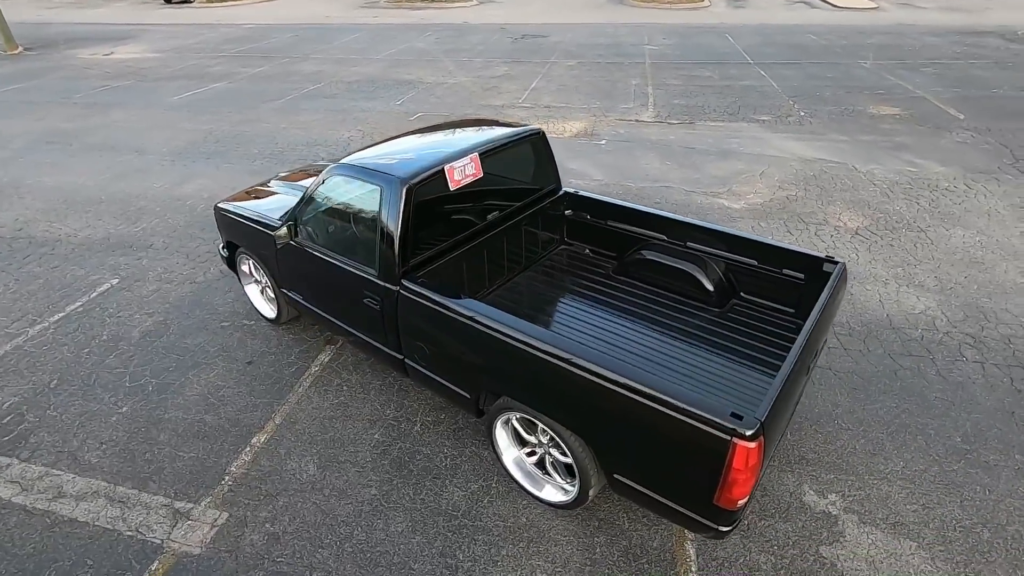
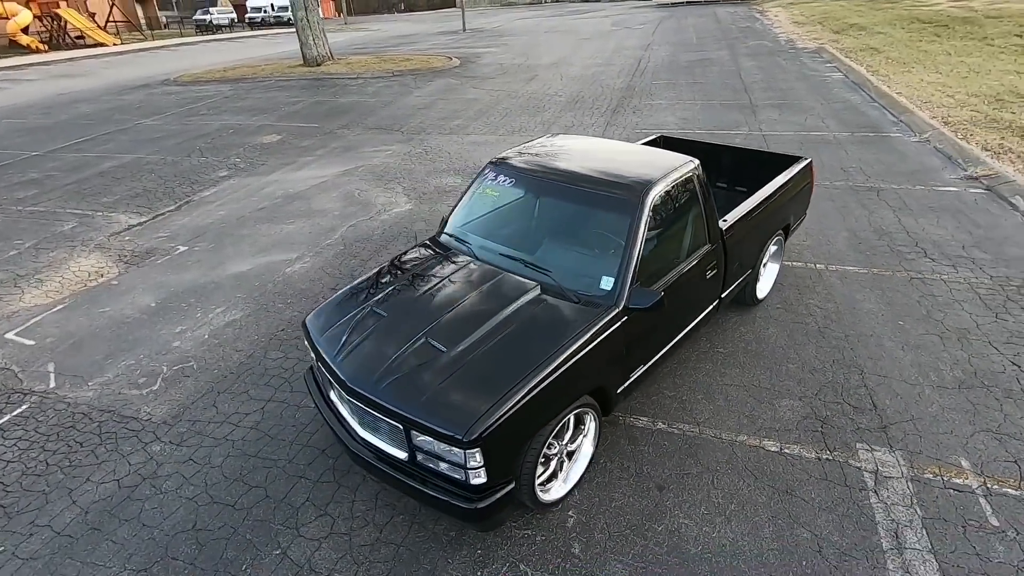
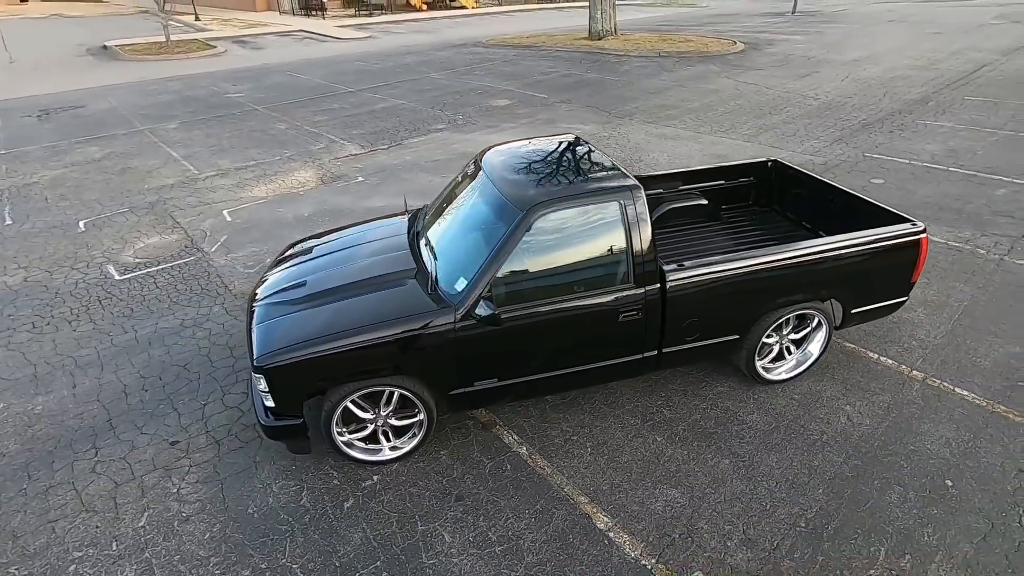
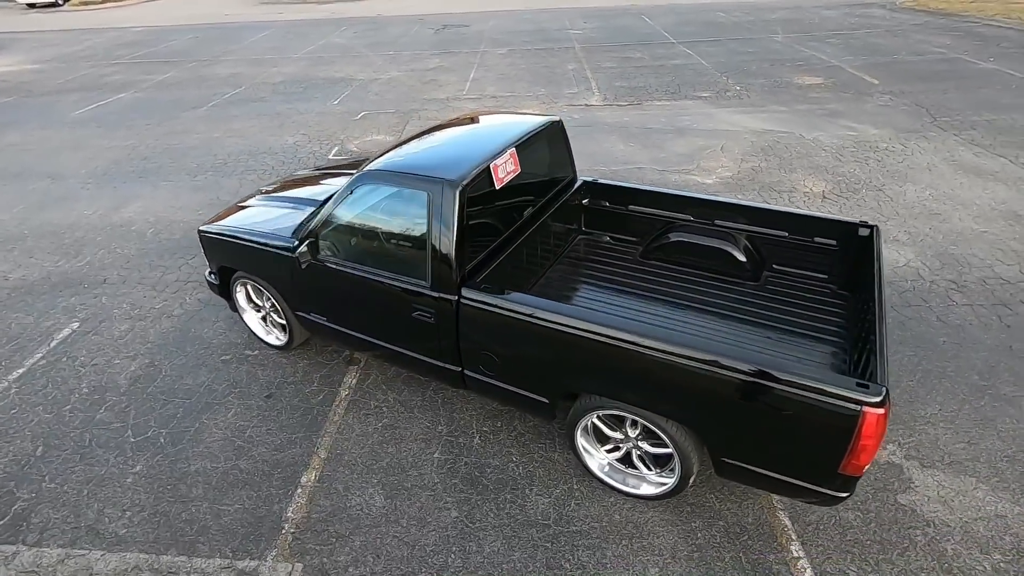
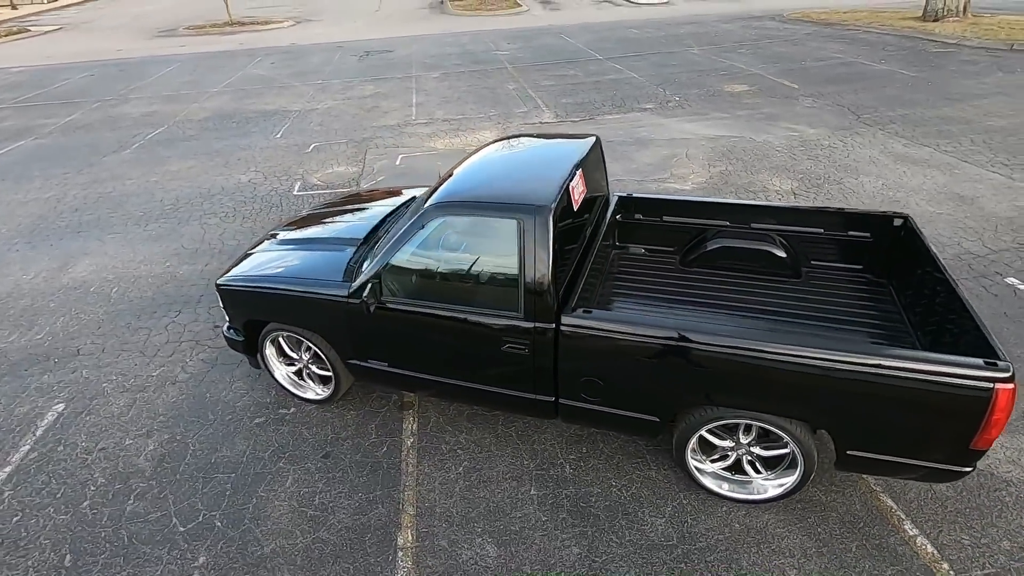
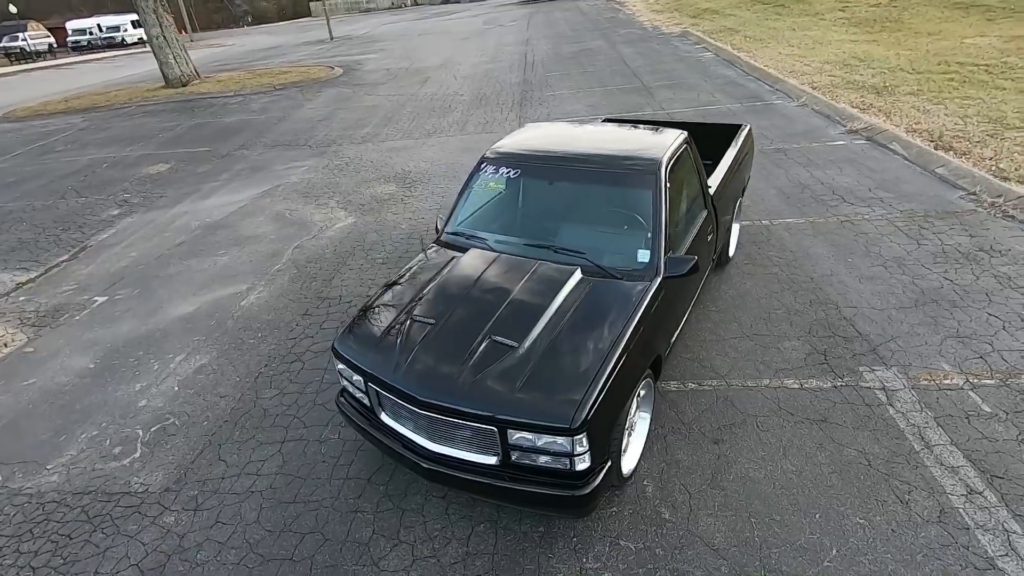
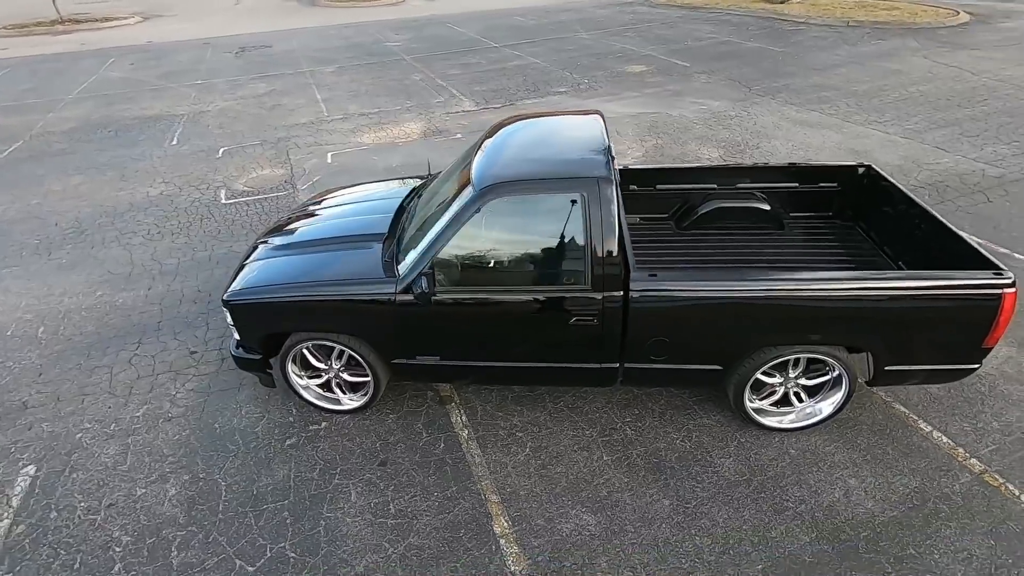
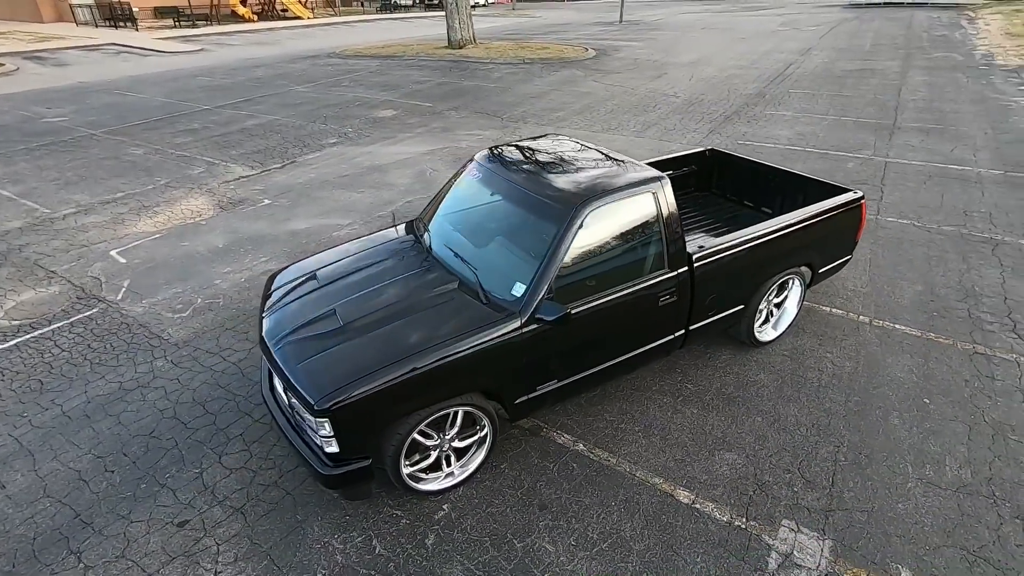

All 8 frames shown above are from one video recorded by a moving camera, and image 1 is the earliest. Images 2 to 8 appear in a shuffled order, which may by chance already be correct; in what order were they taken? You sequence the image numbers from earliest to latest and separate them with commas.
4, 5, 7, 3, 8, 2, 6
